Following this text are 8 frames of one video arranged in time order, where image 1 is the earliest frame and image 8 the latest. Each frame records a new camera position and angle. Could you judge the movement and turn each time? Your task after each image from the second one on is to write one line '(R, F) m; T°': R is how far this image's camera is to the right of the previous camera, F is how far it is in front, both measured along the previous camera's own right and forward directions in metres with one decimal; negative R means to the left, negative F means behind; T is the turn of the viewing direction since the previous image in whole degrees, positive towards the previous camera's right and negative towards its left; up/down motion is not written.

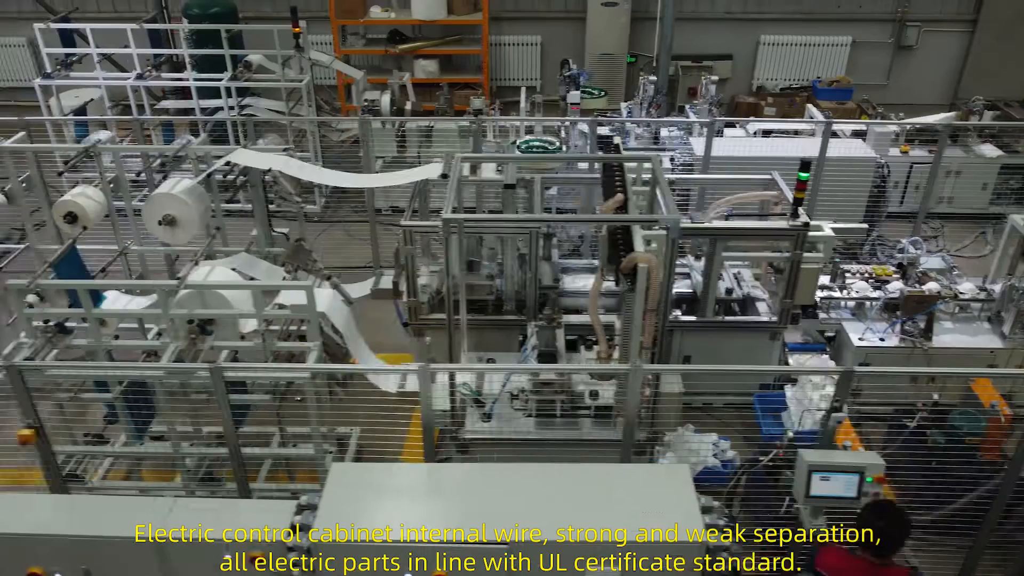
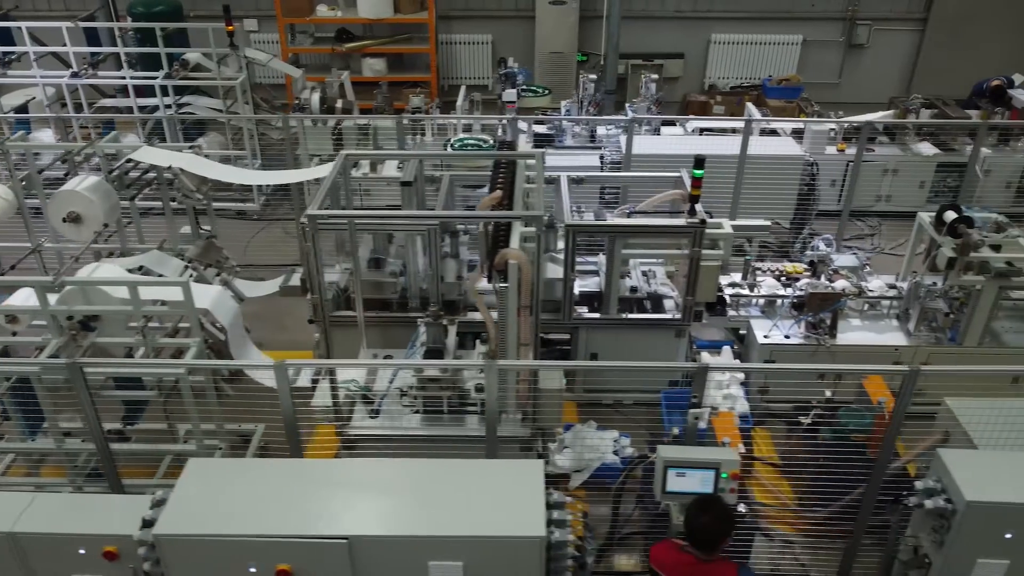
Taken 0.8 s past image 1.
(+0.4, 0.0) m; 0°
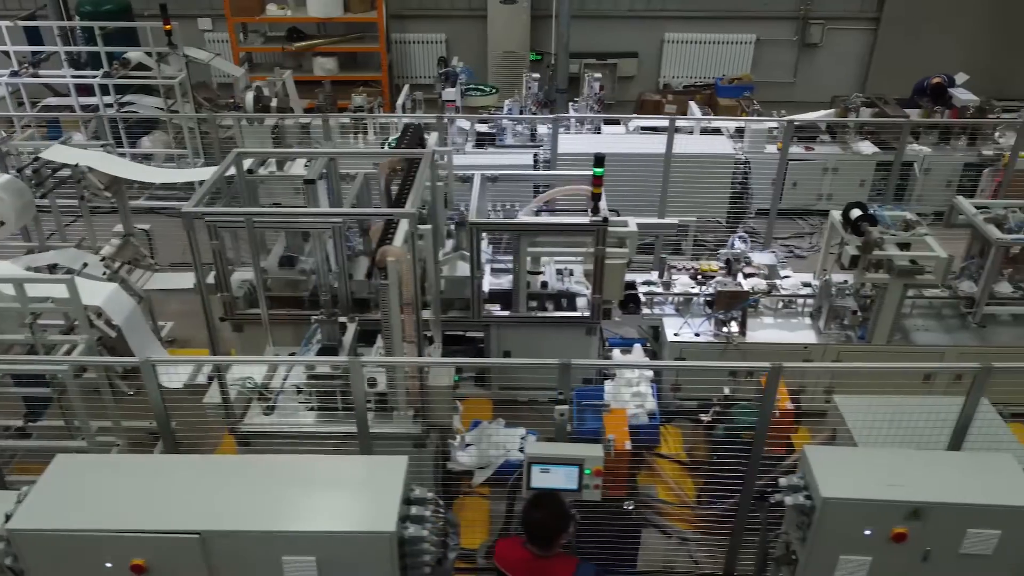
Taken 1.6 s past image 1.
(+0.4, 0.0) m; 0°
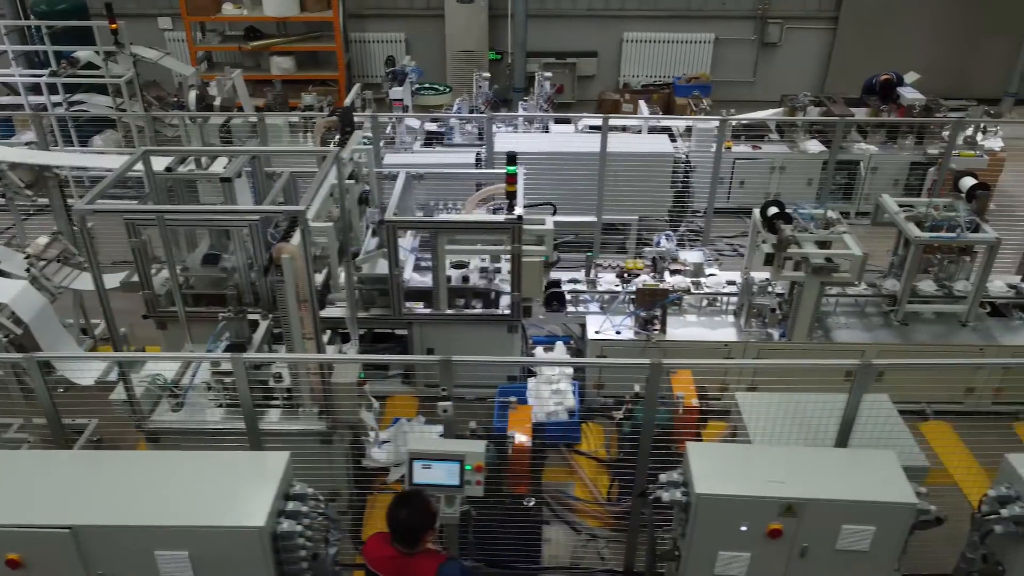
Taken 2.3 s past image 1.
(+0.3, 0.0) m; 0°
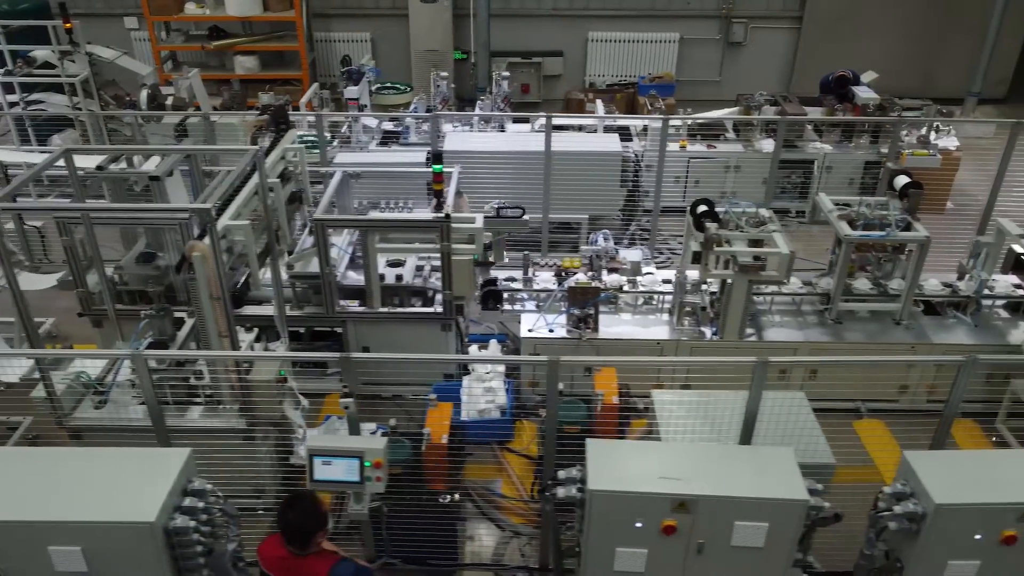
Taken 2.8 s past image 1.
(+0.3, 0.0) m; 0°
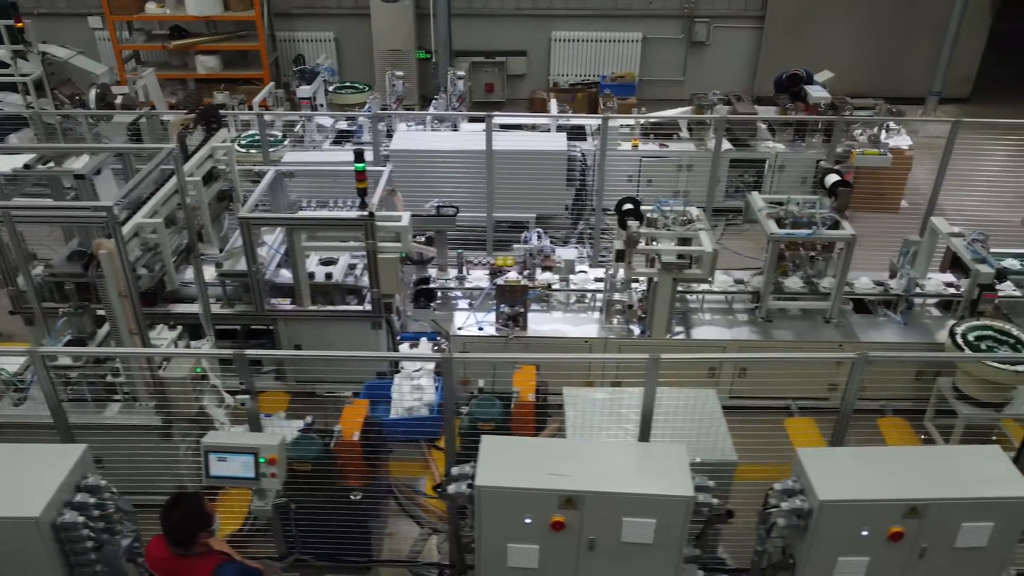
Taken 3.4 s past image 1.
(+0.3, 0.0) m; 0°
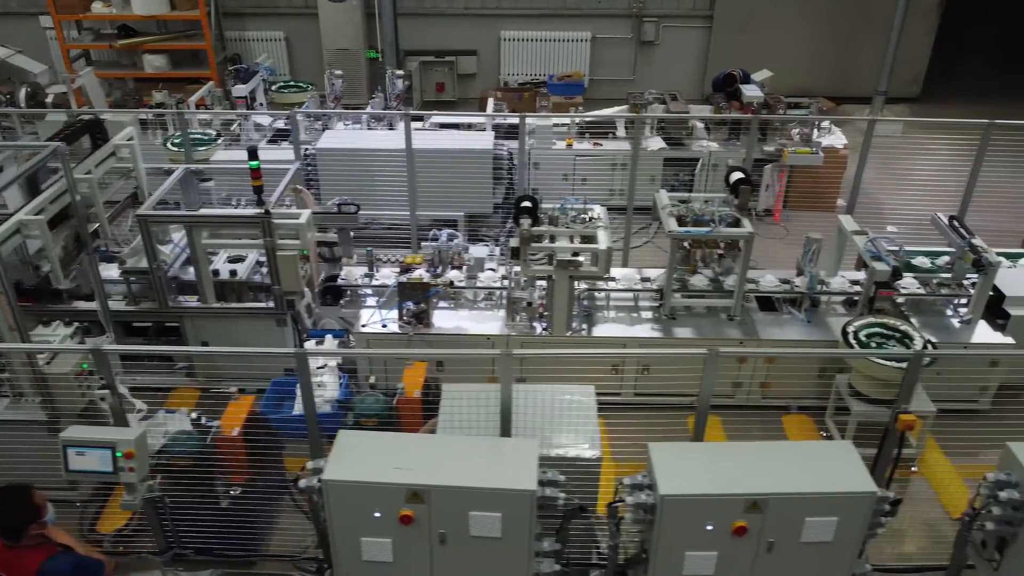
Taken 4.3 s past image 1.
(+0.4, 0.0) m; 0°
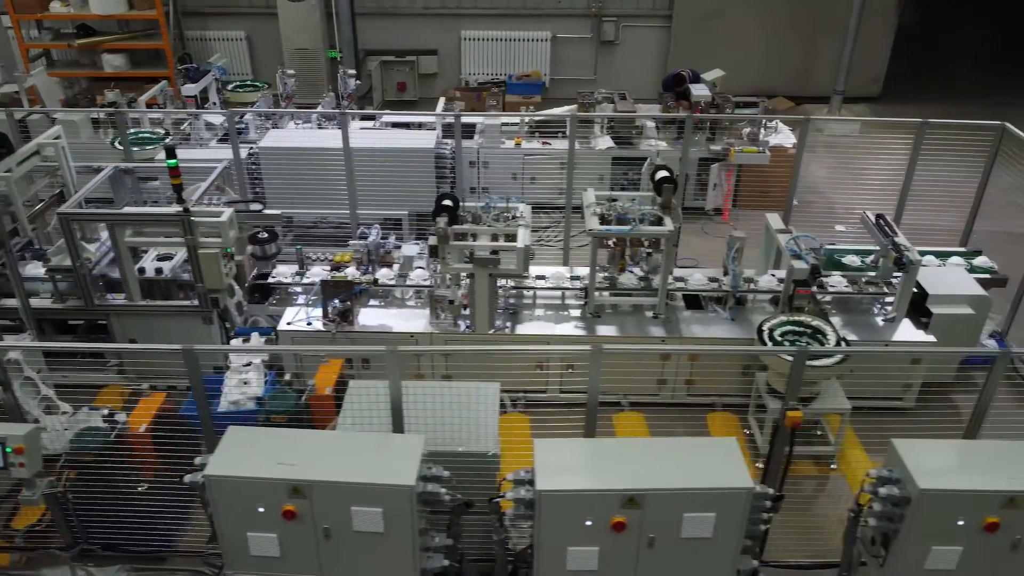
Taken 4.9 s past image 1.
(+0.3, 0.0) m; 0°
